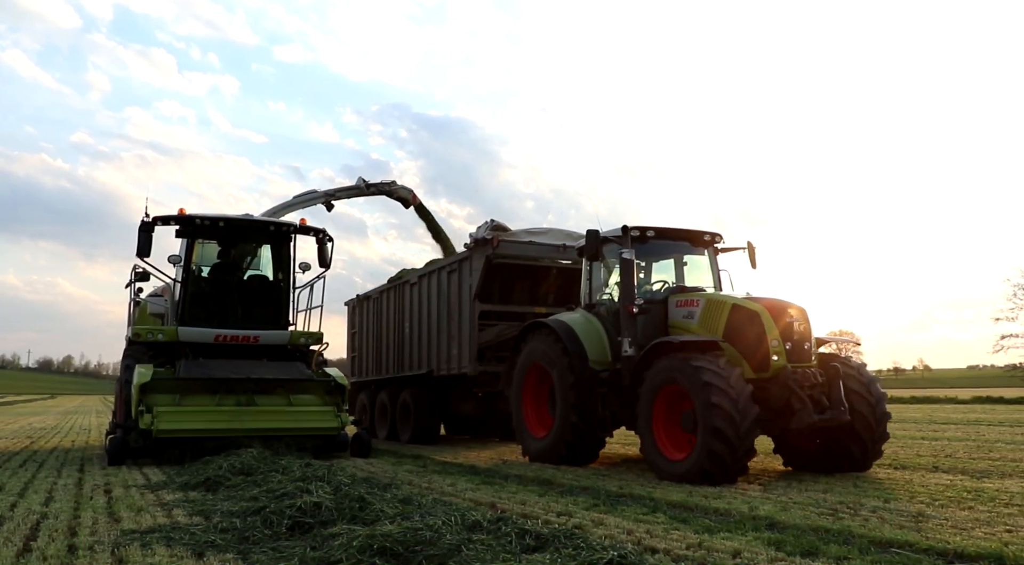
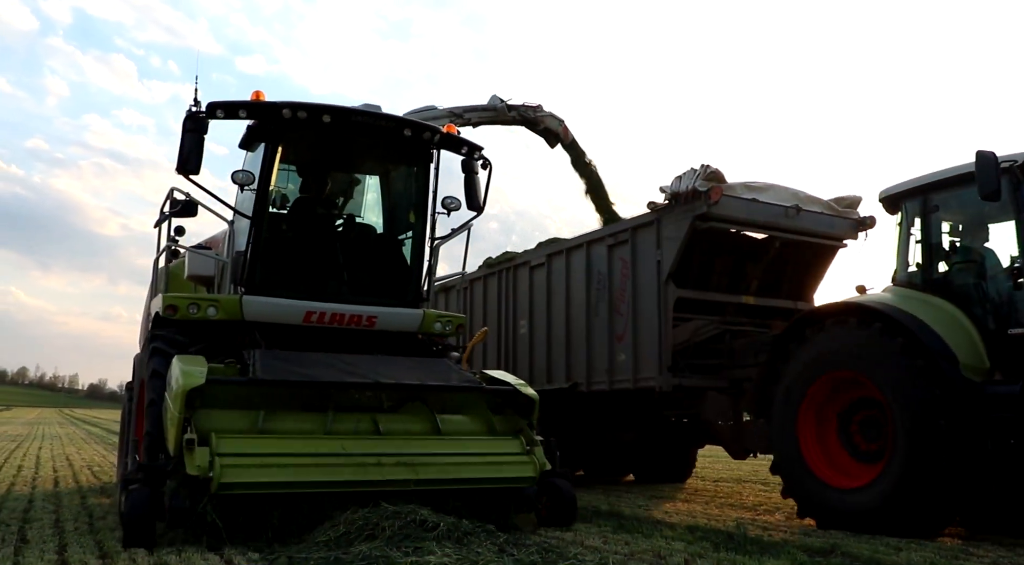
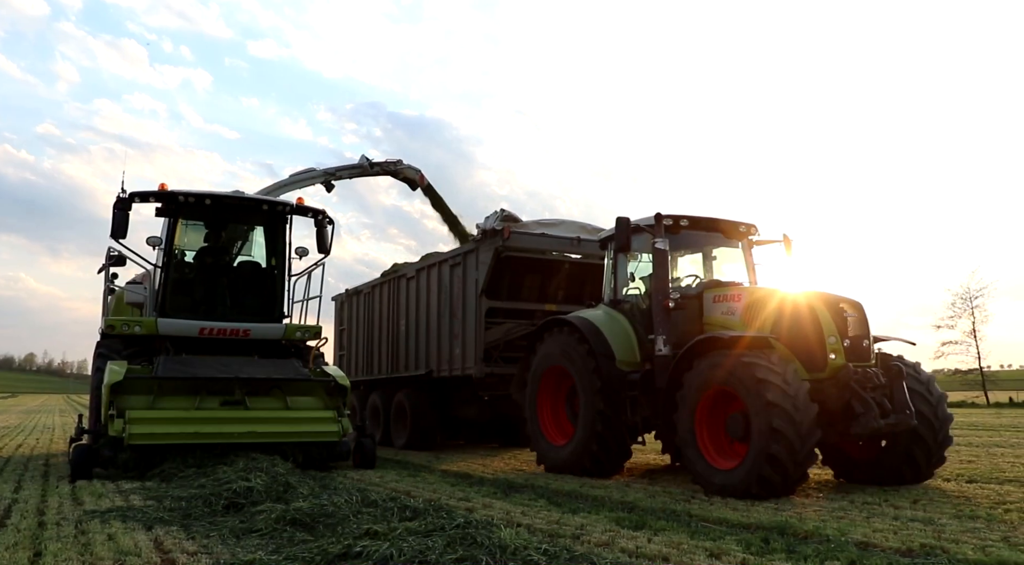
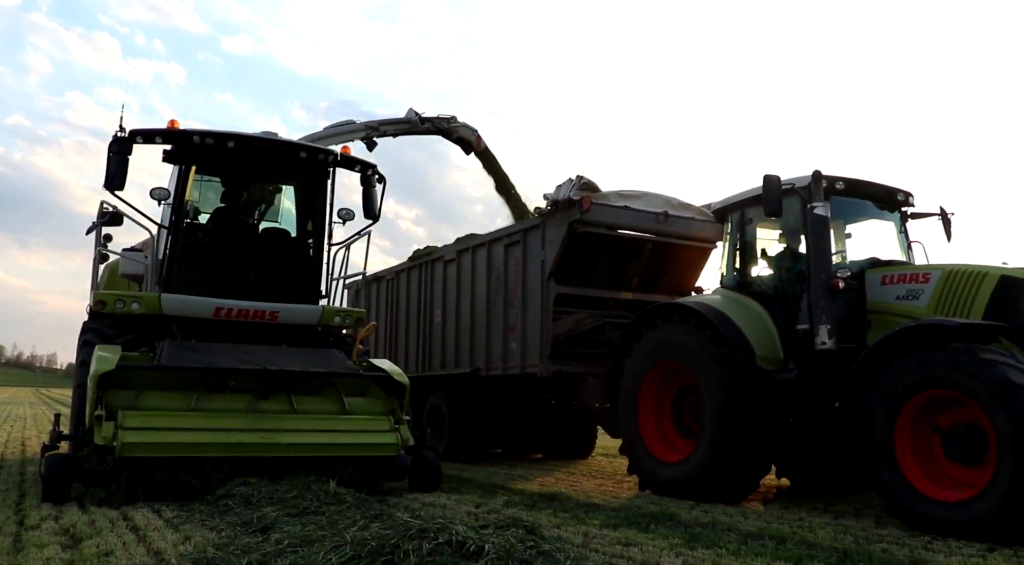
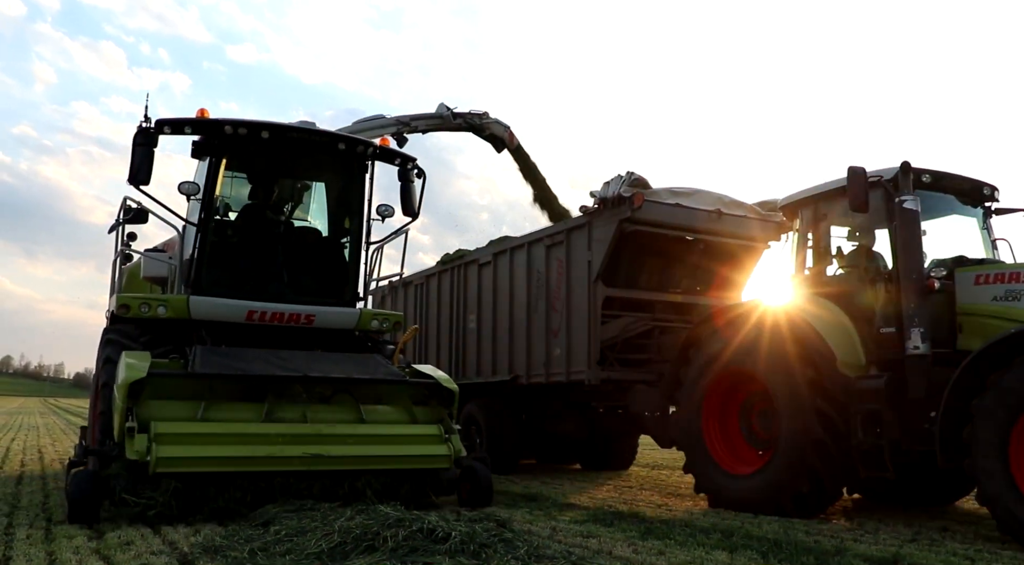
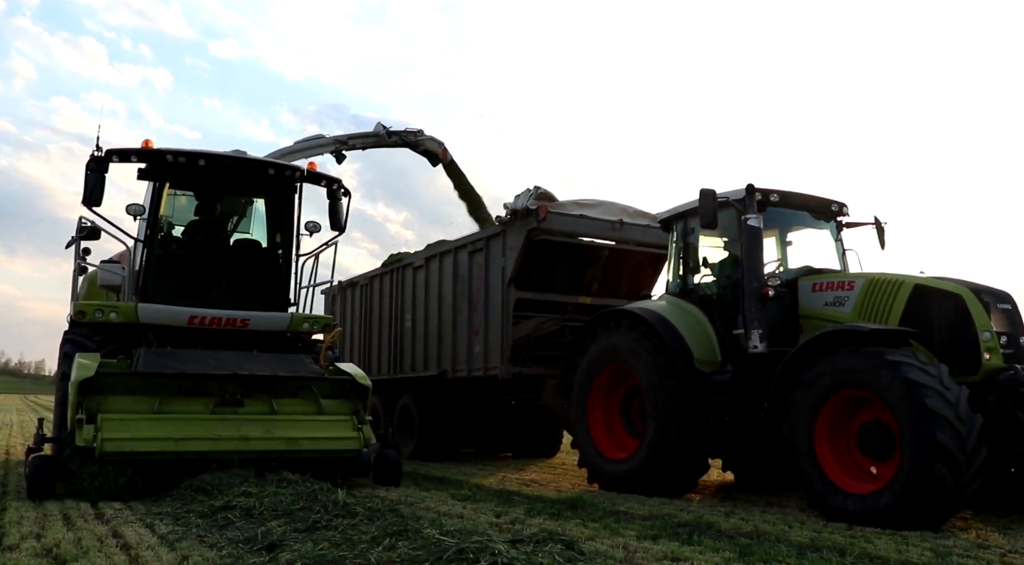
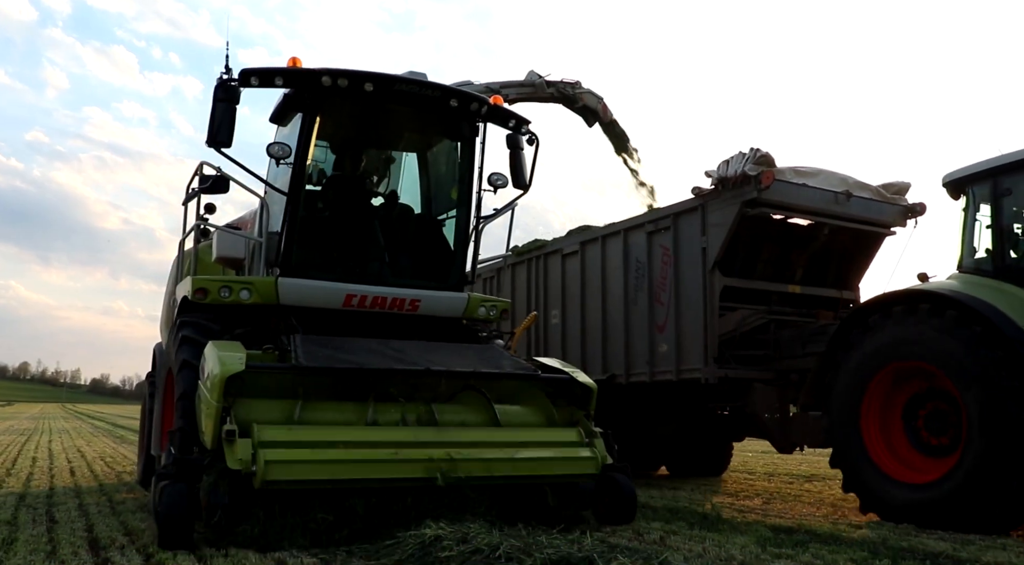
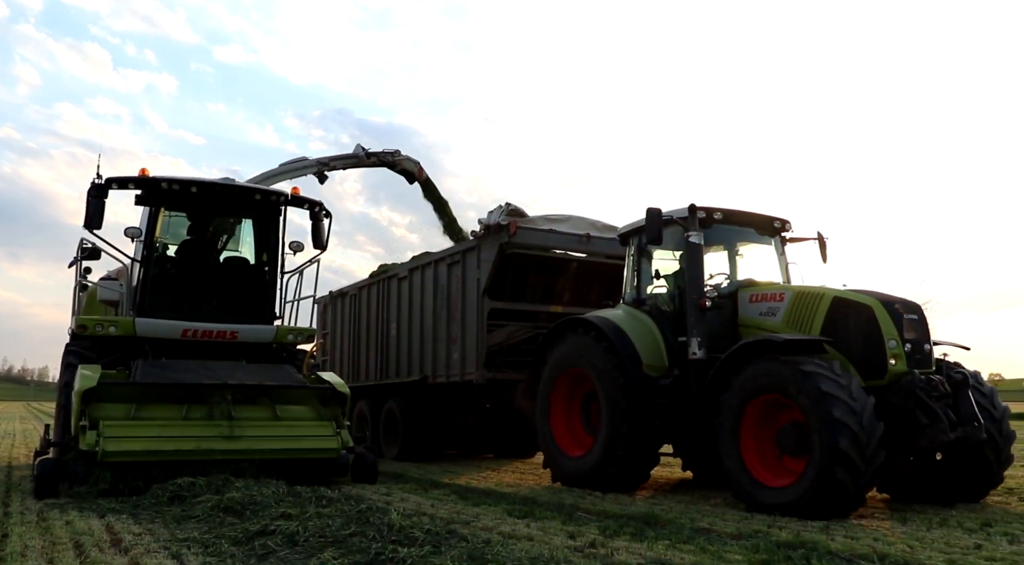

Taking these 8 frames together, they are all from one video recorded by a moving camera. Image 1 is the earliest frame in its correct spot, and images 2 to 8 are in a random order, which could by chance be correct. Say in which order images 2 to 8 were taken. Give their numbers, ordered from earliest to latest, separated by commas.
3, 8, 6, 4, 5, 2, 7
